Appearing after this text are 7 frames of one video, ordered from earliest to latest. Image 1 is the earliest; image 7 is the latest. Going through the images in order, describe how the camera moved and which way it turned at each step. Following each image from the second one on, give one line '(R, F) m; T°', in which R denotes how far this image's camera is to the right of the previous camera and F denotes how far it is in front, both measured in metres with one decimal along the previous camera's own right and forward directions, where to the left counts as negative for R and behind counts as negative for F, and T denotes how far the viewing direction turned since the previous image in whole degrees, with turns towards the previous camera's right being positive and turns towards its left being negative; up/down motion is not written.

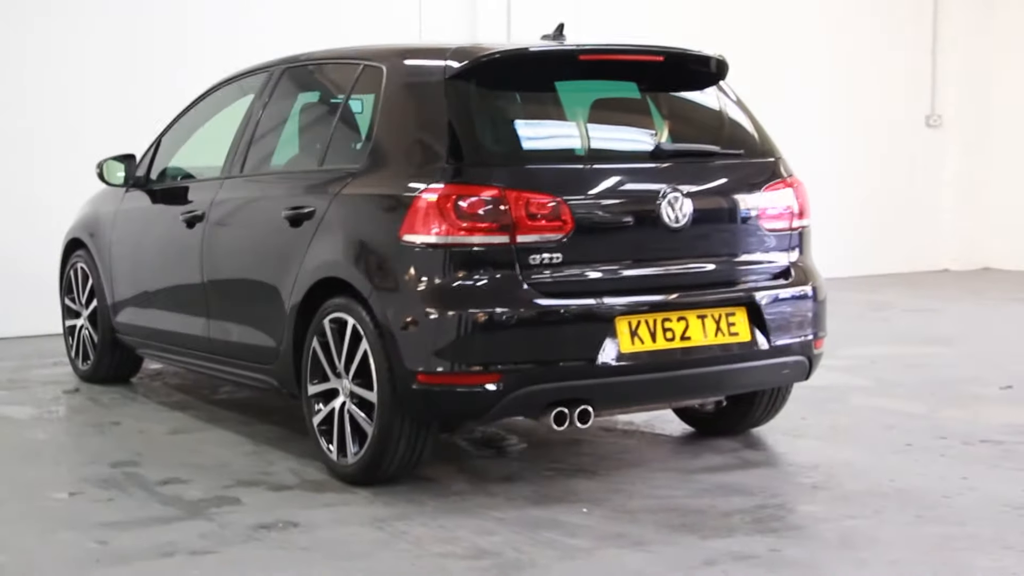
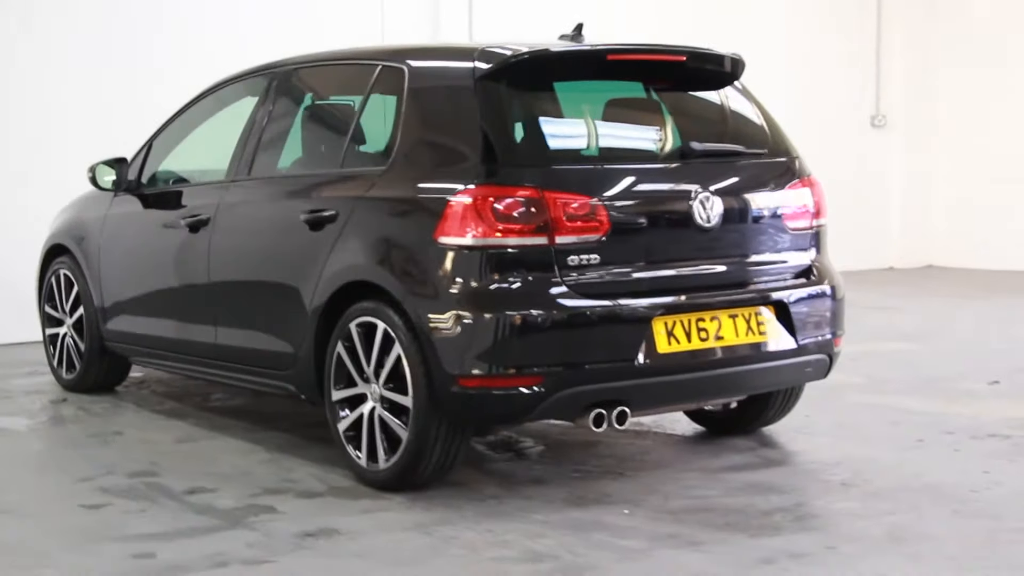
(-0.3, 0.0) m; +3°
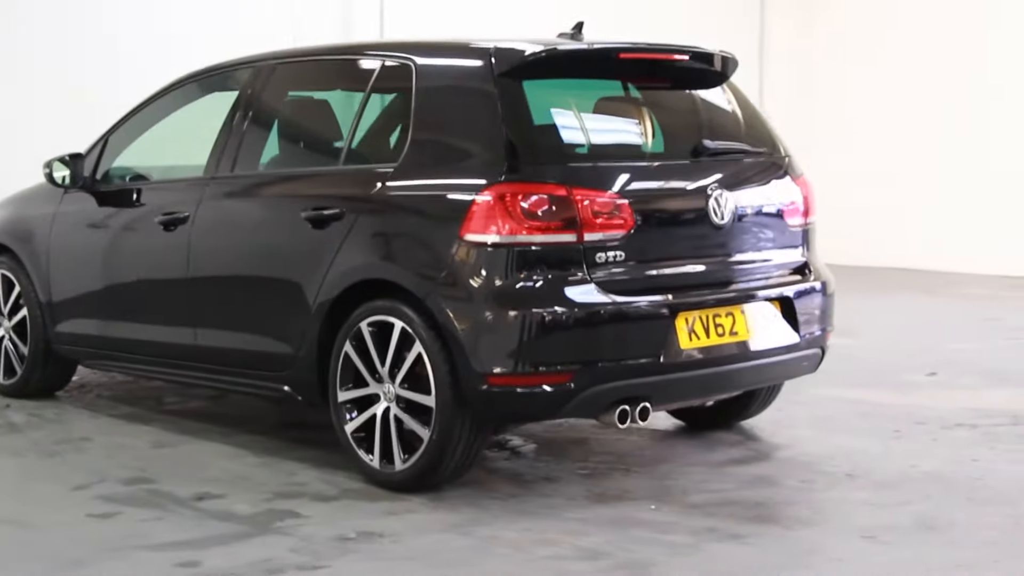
(-0.4, 0.0) m; +6°
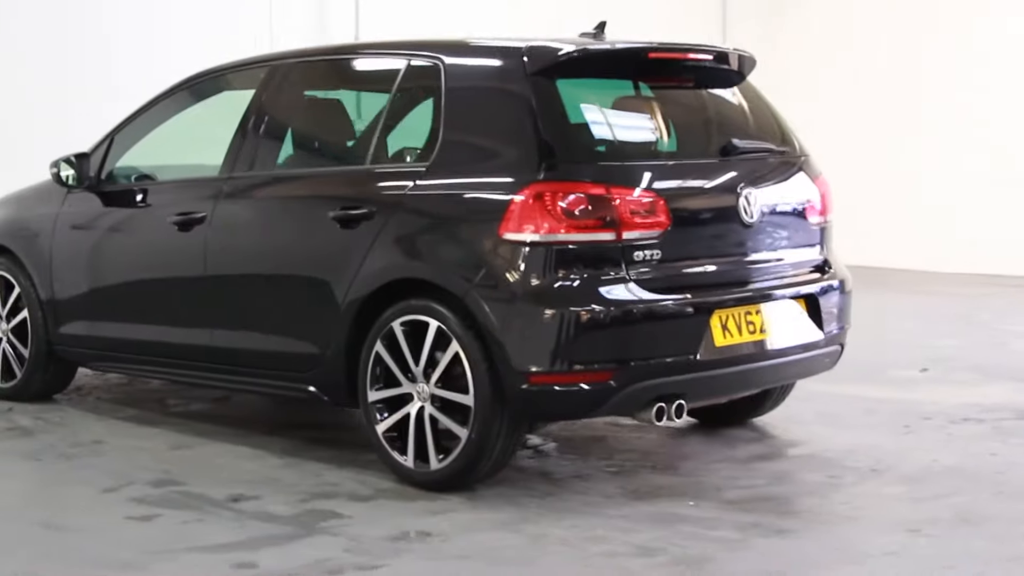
(-0.2, 0.0) m; +2°
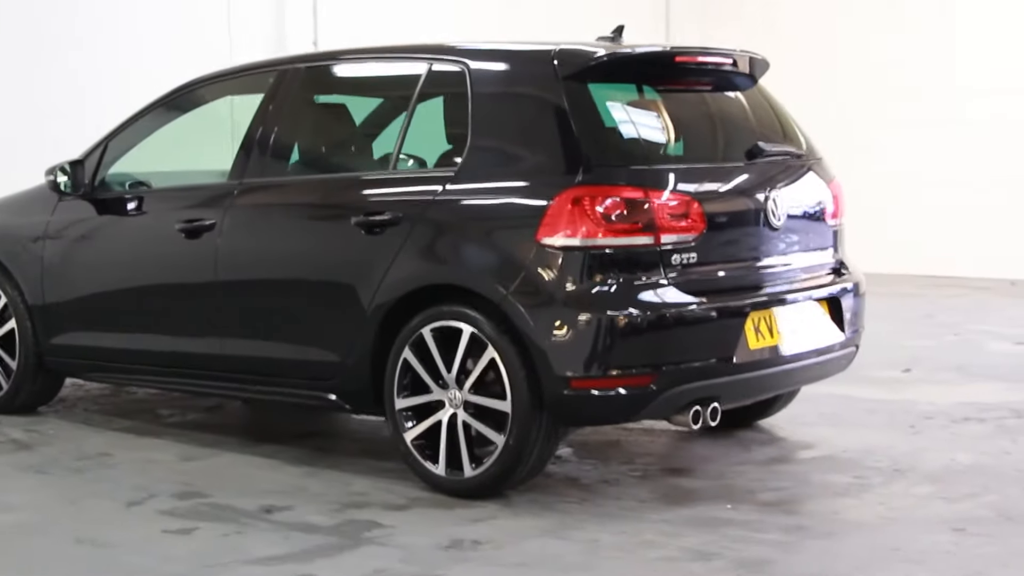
(-0.3, 0.0) m; +3°
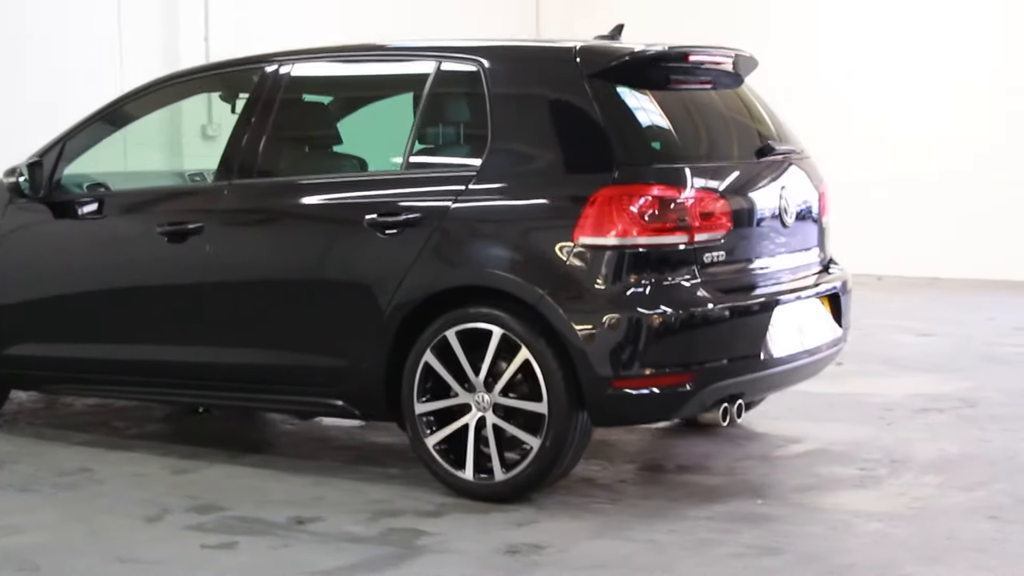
(-0.5, +0.1) m; +7°
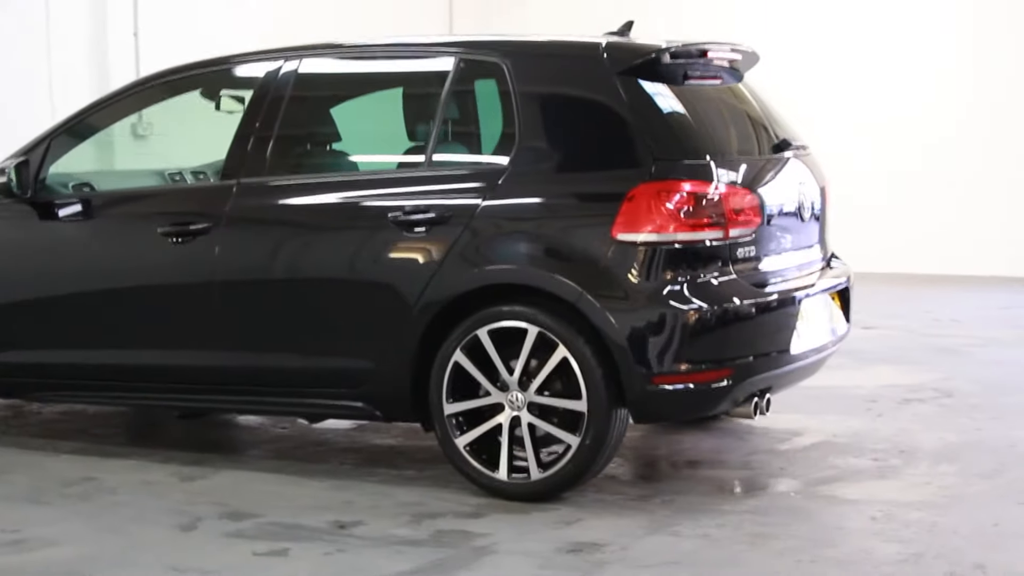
(-0.4, 0.0) m; +4°
